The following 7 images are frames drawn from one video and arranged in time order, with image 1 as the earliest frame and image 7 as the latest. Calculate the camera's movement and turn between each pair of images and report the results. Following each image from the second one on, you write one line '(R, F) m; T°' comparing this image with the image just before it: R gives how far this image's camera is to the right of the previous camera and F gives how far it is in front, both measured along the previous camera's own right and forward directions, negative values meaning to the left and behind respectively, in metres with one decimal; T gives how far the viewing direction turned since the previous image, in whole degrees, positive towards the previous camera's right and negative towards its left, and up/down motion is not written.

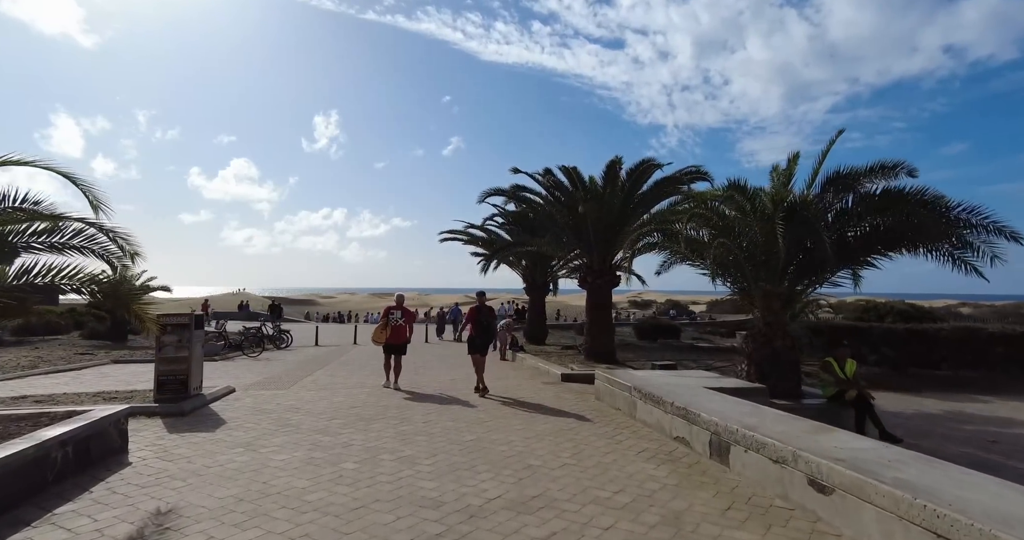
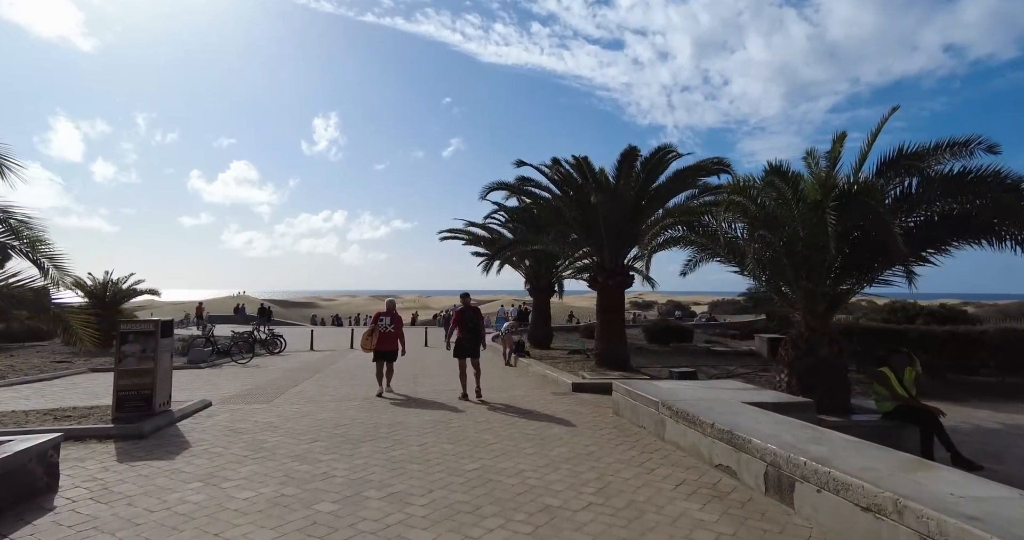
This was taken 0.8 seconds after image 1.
(-0.1, +0.9) m; 0°
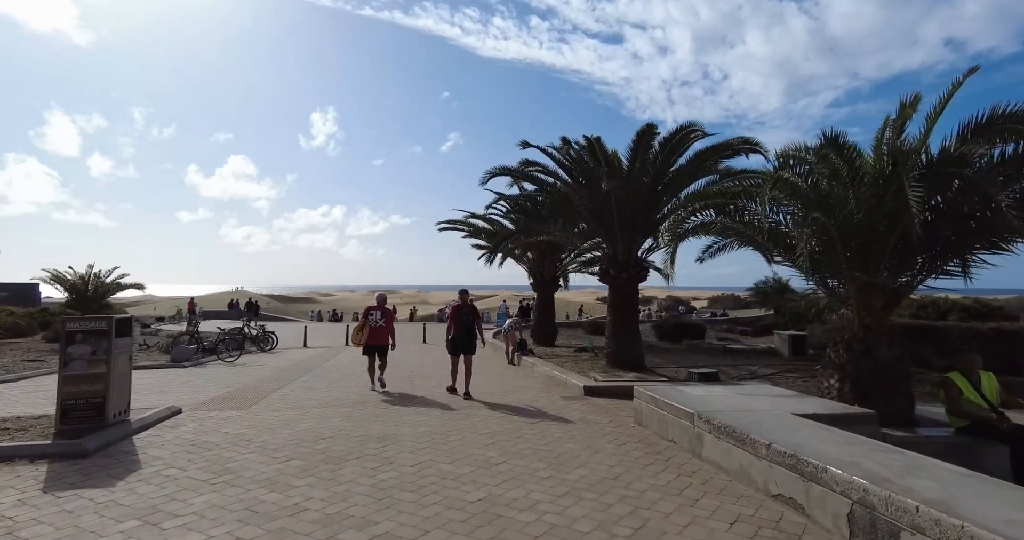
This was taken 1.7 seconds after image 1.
(-0.1, +0.9) m; 0°
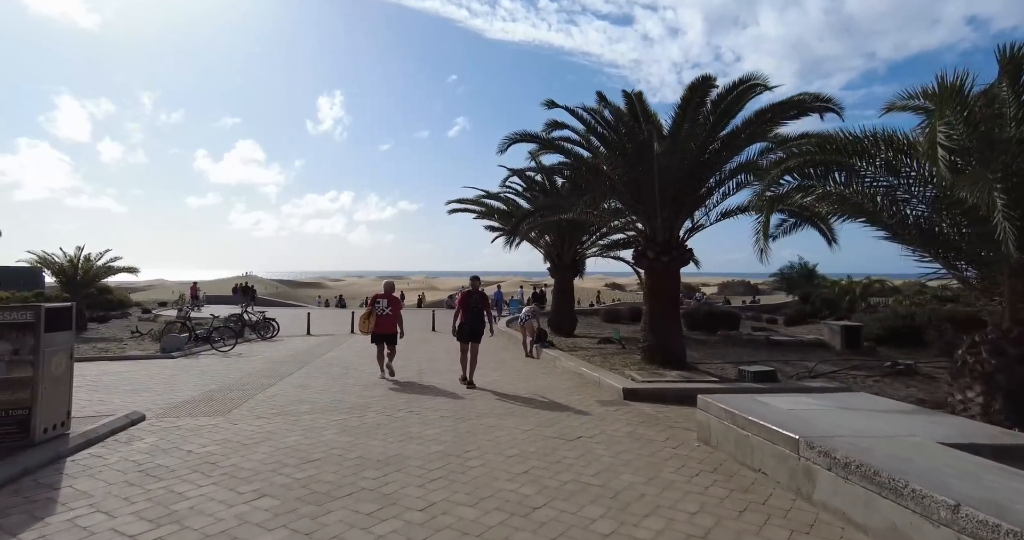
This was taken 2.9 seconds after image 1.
(-0.3, +1.3) m; -1°
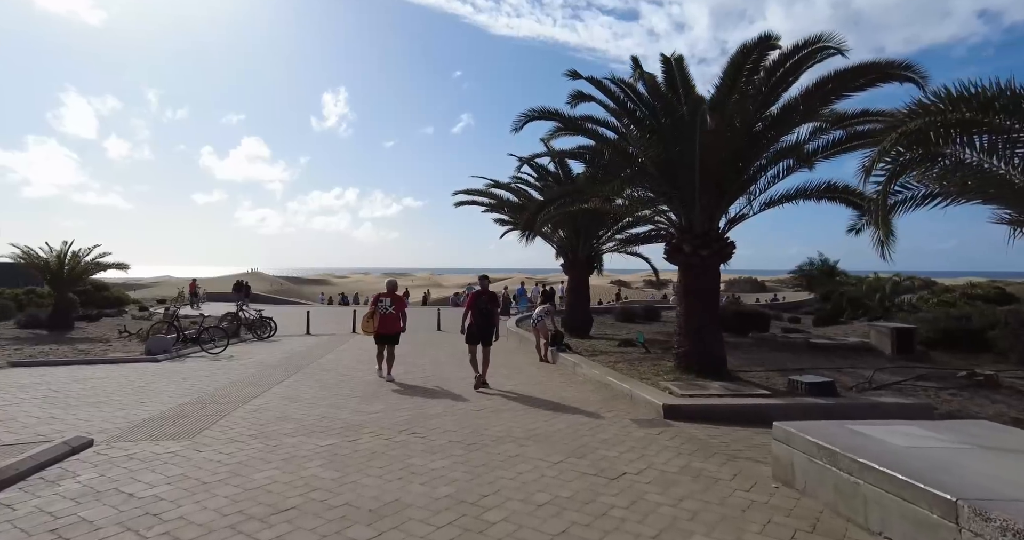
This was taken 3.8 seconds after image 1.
(-0.2, +1.1) m; -1°
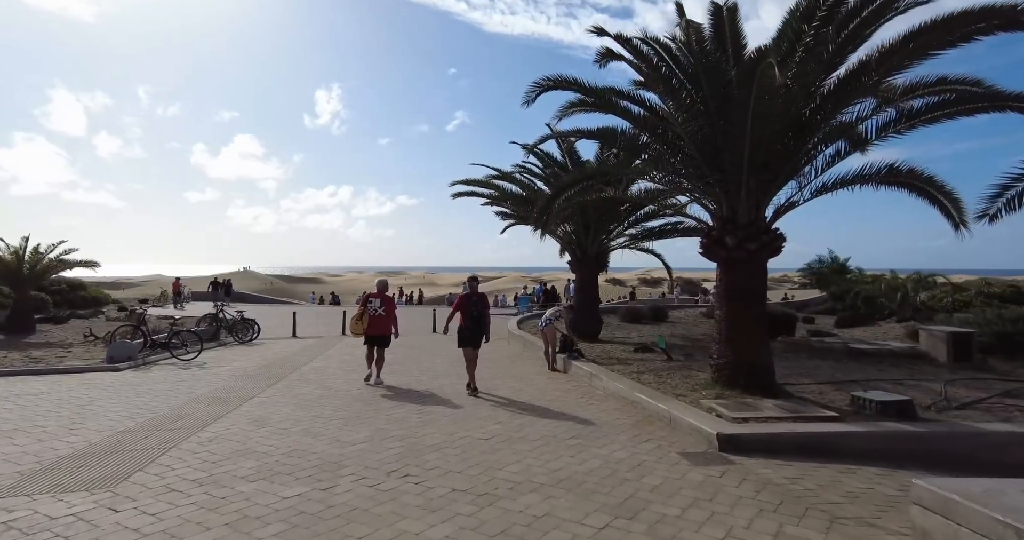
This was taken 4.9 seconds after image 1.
(-0.2, +1.3) m; +1°
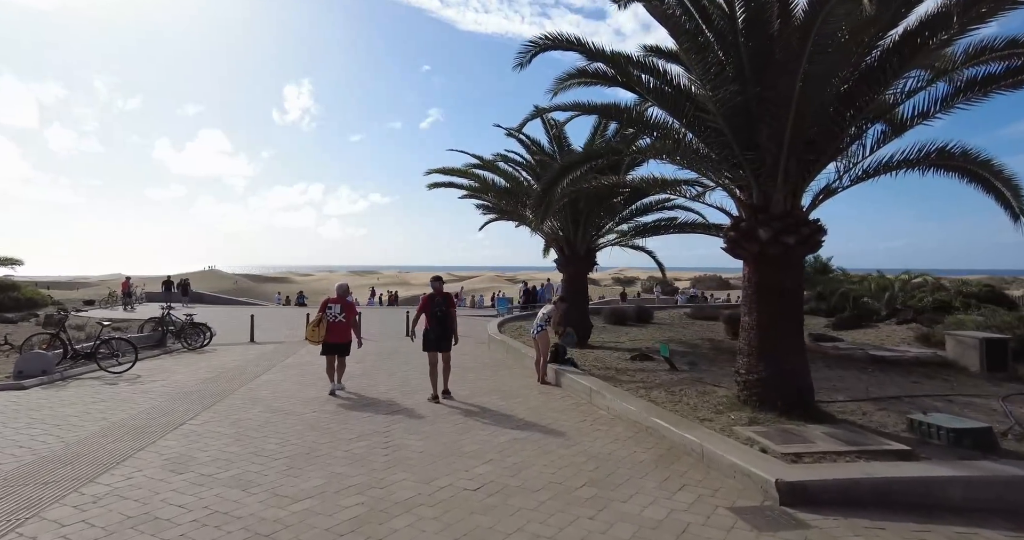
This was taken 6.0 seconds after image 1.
(-0.2, +1.3) m; +3°
